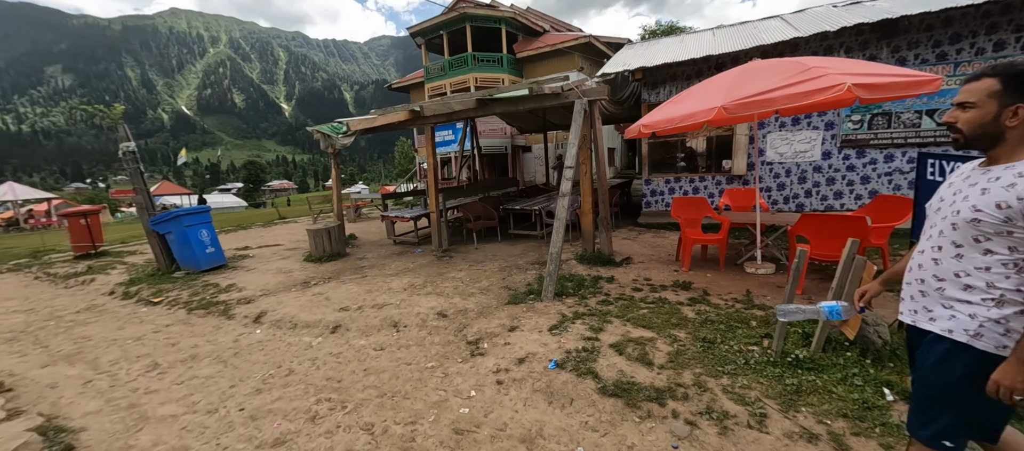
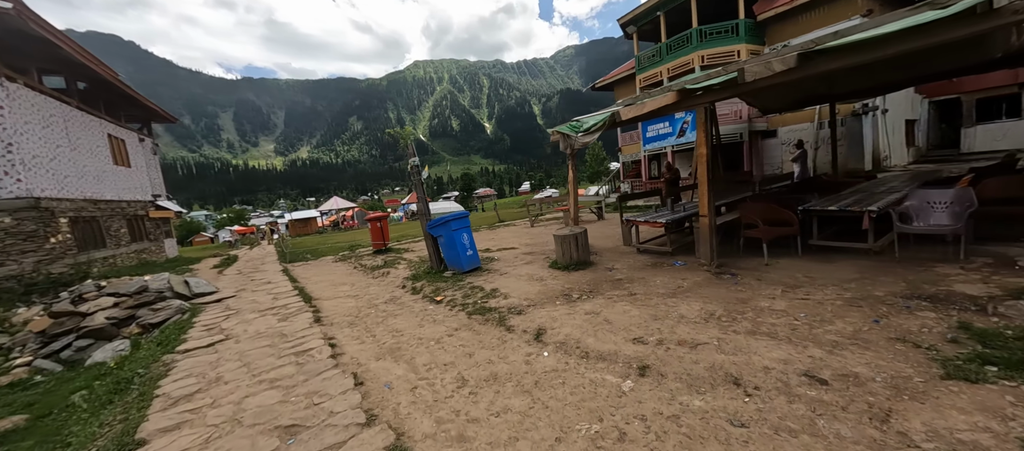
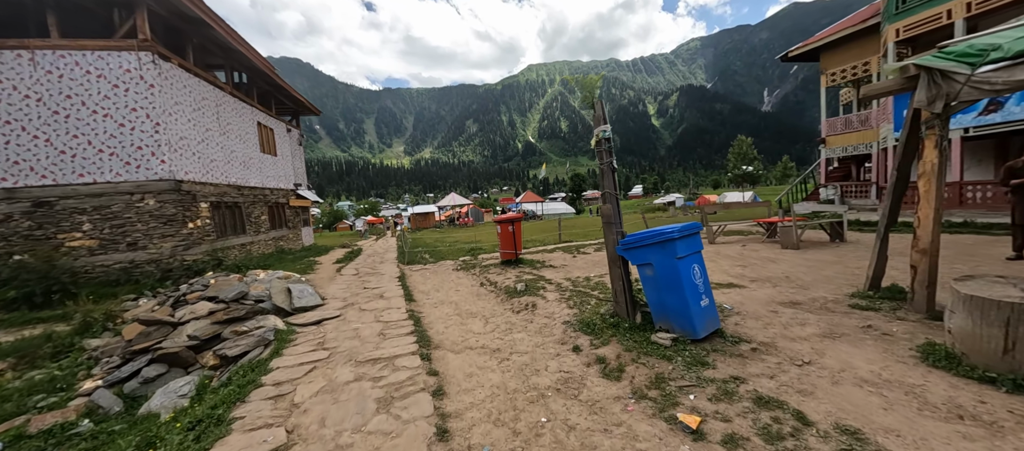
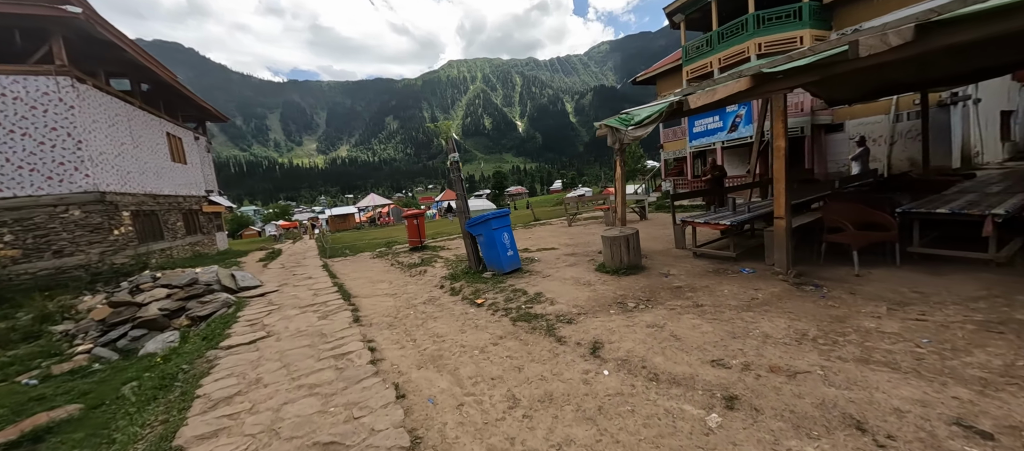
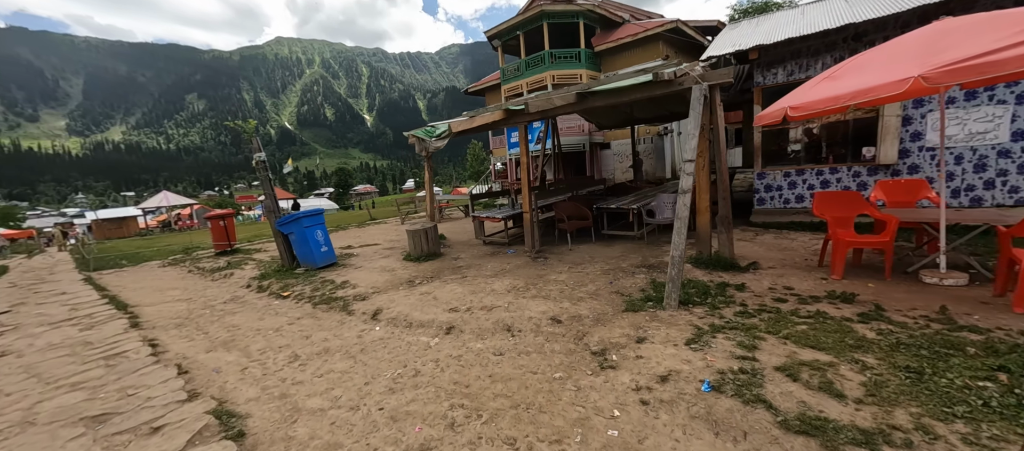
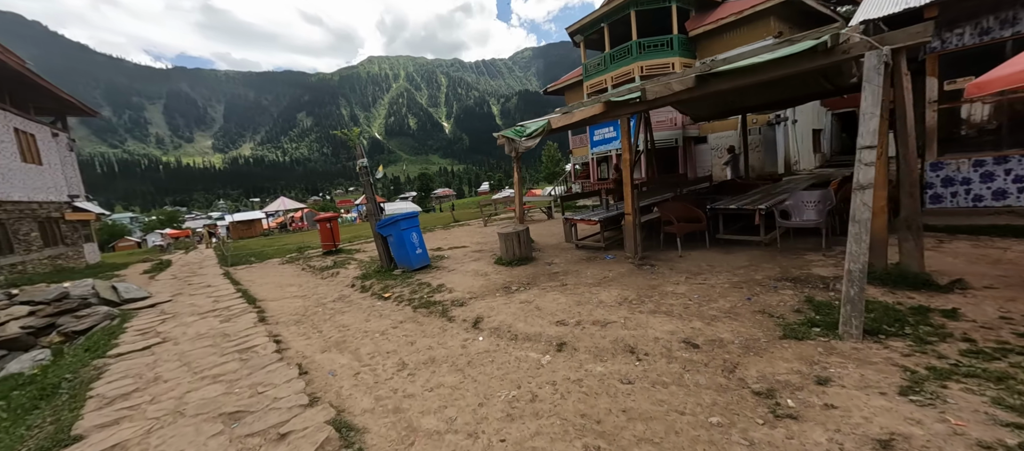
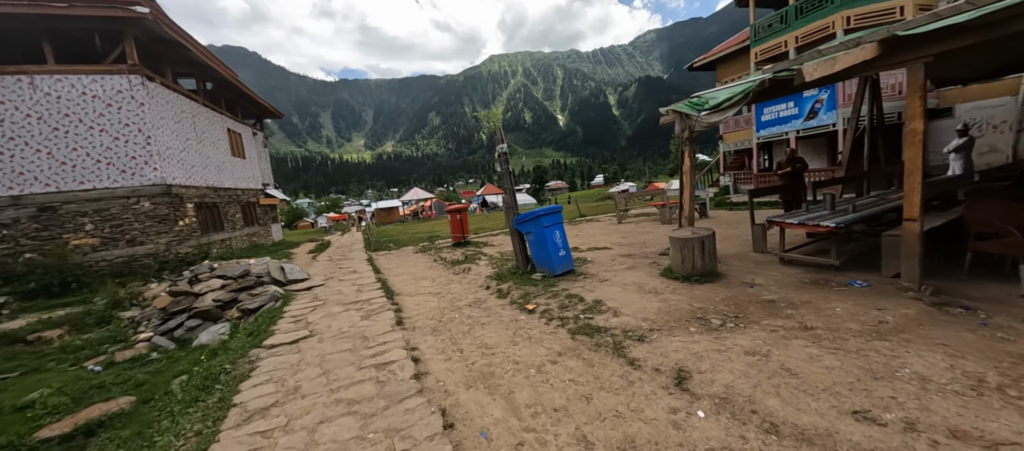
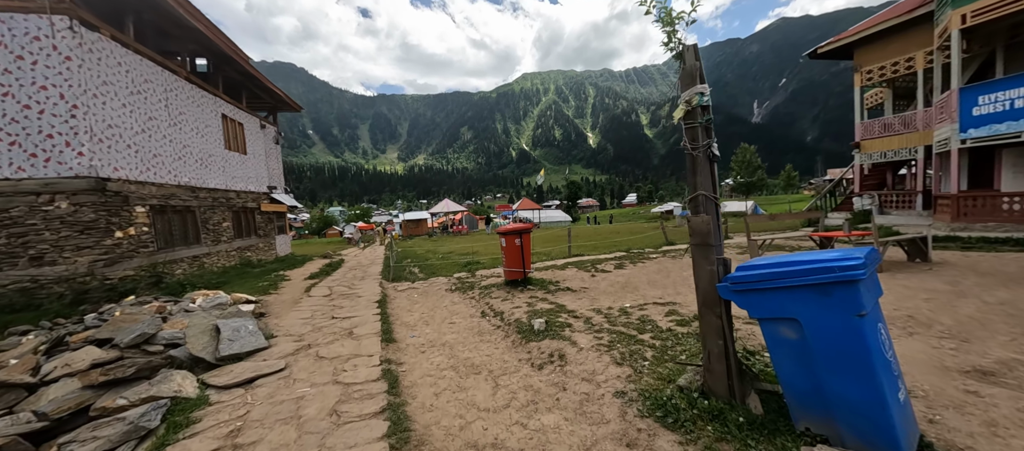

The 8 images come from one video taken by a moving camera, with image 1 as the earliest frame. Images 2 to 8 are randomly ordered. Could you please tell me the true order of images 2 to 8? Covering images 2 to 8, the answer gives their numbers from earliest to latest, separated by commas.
5, 6, 2, 4, 7, 3, 8
